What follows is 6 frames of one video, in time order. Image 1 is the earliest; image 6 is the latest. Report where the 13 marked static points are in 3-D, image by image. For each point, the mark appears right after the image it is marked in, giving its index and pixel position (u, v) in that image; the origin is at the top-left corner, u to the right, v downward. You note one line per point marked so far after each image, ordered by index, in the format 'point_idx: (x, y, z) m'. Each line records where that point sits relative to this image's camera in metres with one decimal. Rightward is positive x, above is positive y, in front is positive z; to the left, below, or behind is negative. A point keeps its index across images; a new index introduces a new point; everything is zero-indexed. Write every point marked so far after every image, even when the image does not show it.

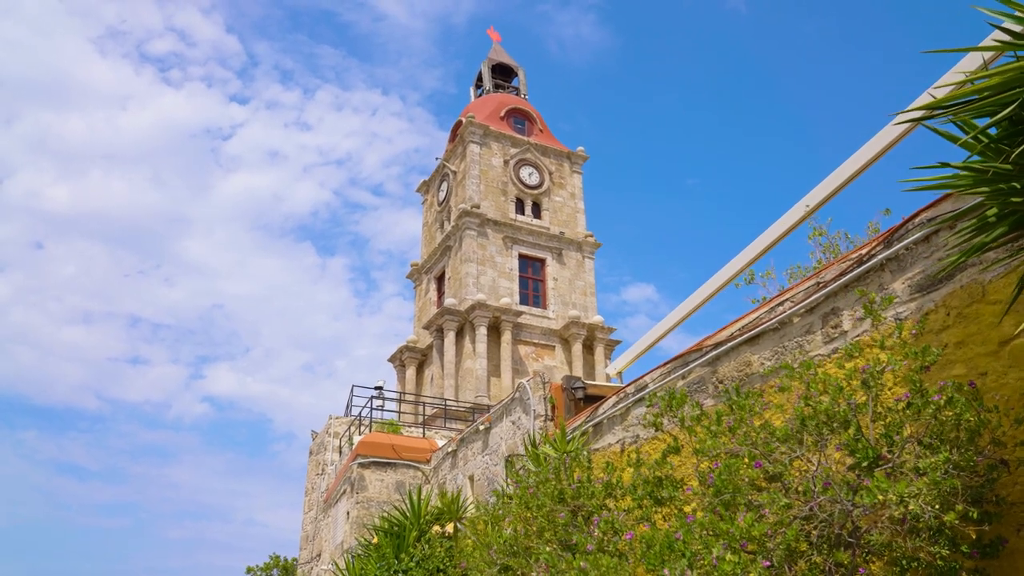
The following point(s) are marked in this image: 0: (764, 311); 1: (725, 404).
0: (+2.5, -0.2, +7.9) m
1: (+1.6, -0.9, +6.1) m
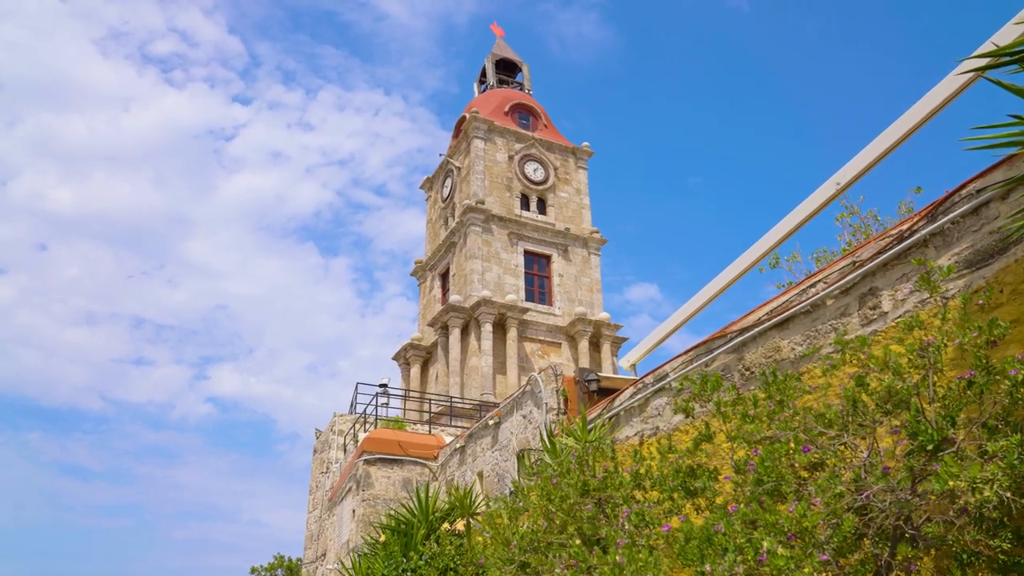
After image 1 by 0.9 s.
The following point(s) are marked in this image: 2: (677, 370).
0: (+2.7, -0.1, +7.5) m
1: (+1.8, -0.7, +5.7) m
2: (+1.8, -0.9, +8.9) m
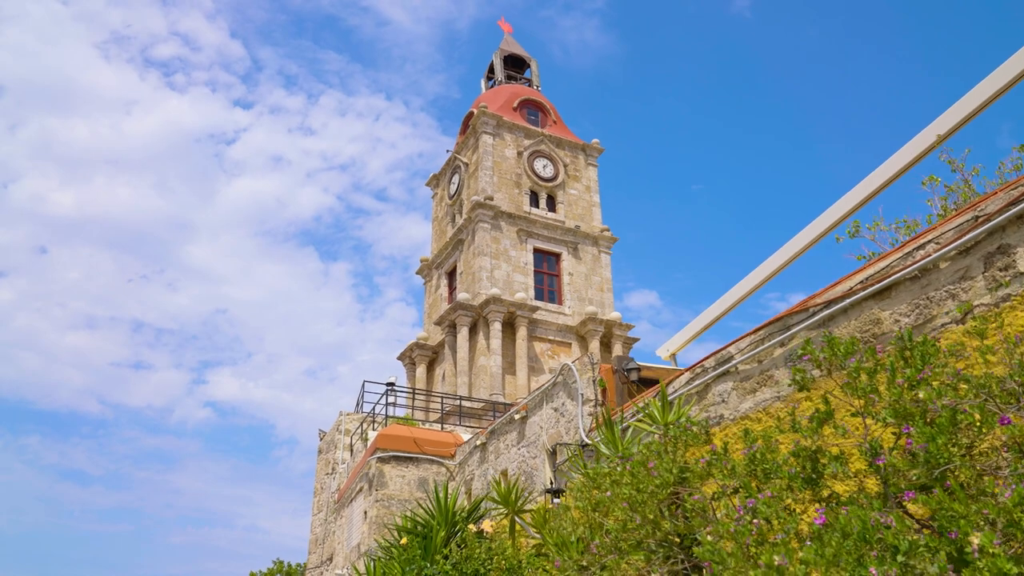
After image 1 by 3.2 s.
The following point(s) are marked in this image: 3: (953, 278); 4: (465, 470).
0: (+3.2, +0.2, +6.5) m
1: (+2.3, -0.4, +4.7) m
2: (+2.3, -0.6, +7.9) m
3: (+3.3, +0.1, +6.0) m
4: (-0.9, -3.5, +15.2) m
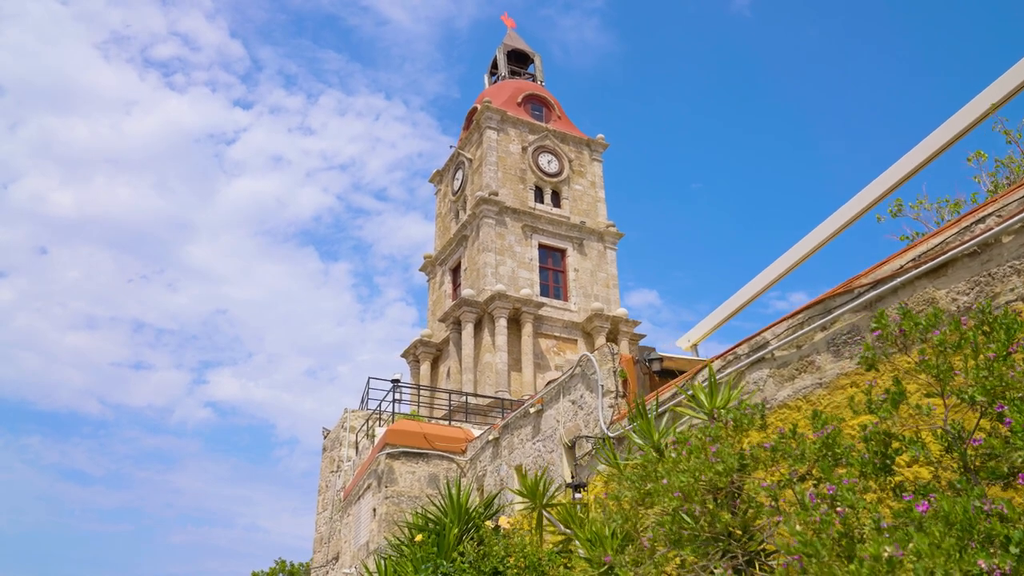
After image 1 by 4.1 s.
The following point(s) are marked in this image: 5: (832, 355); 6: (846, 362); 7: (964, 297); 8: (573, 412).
0: (+3.4, +0.4, +6.1) m
1: (+2.5, -0.2, +4.3) m
2: (+2.5, -0.5, +7.5) m
3: (+3.5, +0.2, +5.6) m
4: (-0.6, -3.3, +14.8) m
5: (+2.8, -0.6, +7.0) m
6: (+2.9, -0.6, +6.8) m
7: (+3.3, -0.1, +5.9) m
8: (+0.9, -1.8, +11.4) m
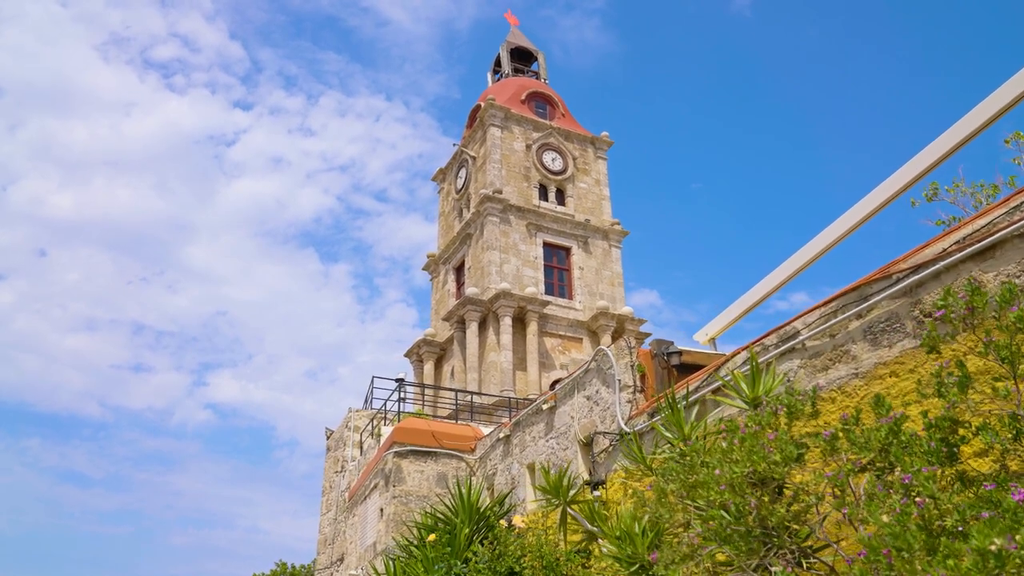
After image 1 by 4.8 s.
0: (+3.6, +0.5, +5.8) m
1: (+2.7, -0.1, +4.0) m
2: (+2.7, -0.3, +7.2) m
3: (+3.7, +0.4, +5.3) m
4: (-0.5, -3.2, +14.5) m
5: (+3.0, -0.5, +6.7) m
6: (+3.0, -0.5, +6.5) m
7: (+3.5, +0.1, +5.6) m
8: (+1.1, -1.7, +11.1) m
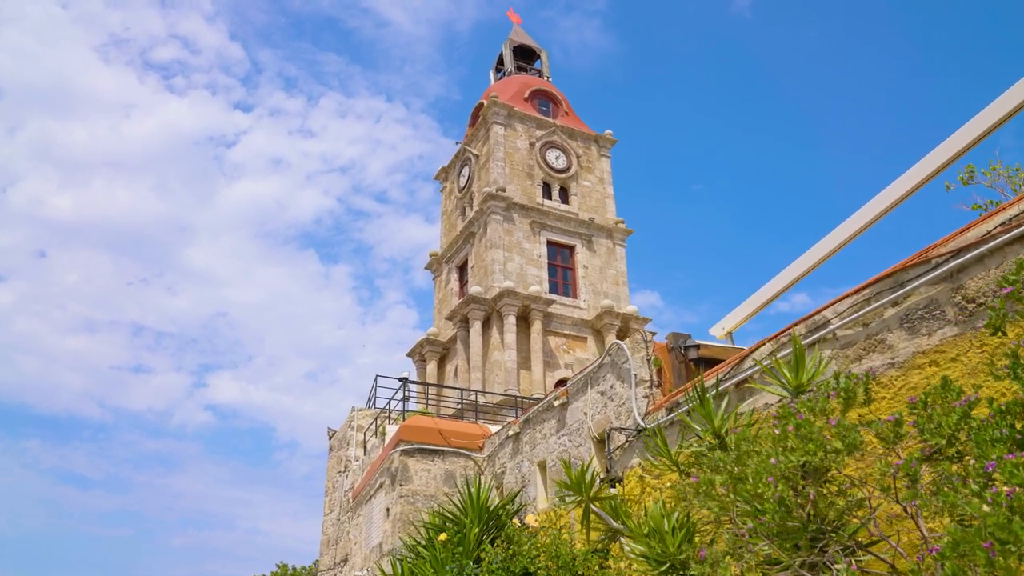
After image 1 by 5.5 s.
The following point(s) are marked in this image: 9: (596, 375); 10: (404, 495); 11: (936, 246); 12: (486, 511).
0: (+3.7, +0.7, +5.5) m
1: (+2.8, 0.0, +3.7) m
2: (+2.9, -0.2, +6.9) m
3: (+3.9, +0.5, +5.0) m
4: (-0.3, -3.1, +14.2) m
5: (+3.1, -0.4, +6.4) m
6: (+3.2, -0.4, +6.2) m
7: (+3.7, +0.2, +5.3) m
8: (+1.2, -1.6, +10.8) m
9: (+1.2, -1.2, +11.1) m
10: (-1.9, -3.7, +14.1) m
11: (+3.3, +0.3, +6.3) m
12: (-0.3, -3.1, +11.1) m
